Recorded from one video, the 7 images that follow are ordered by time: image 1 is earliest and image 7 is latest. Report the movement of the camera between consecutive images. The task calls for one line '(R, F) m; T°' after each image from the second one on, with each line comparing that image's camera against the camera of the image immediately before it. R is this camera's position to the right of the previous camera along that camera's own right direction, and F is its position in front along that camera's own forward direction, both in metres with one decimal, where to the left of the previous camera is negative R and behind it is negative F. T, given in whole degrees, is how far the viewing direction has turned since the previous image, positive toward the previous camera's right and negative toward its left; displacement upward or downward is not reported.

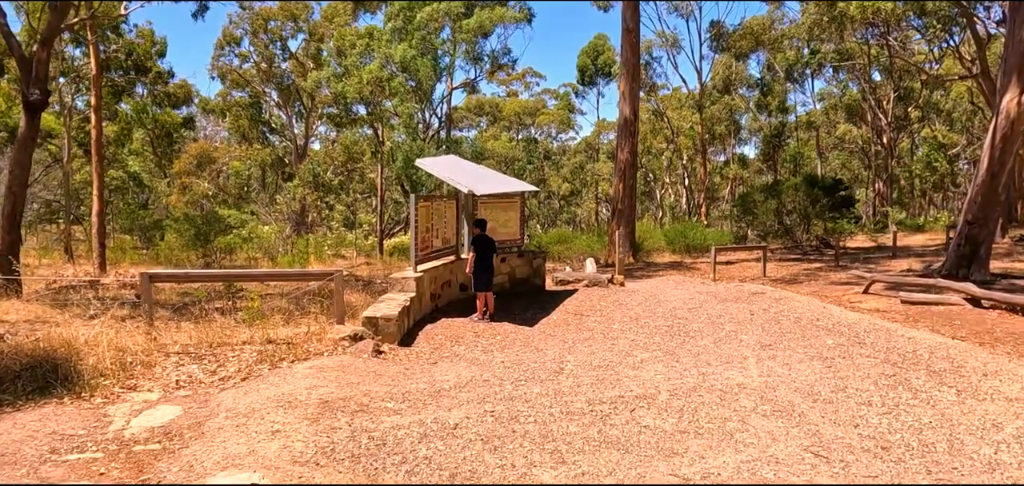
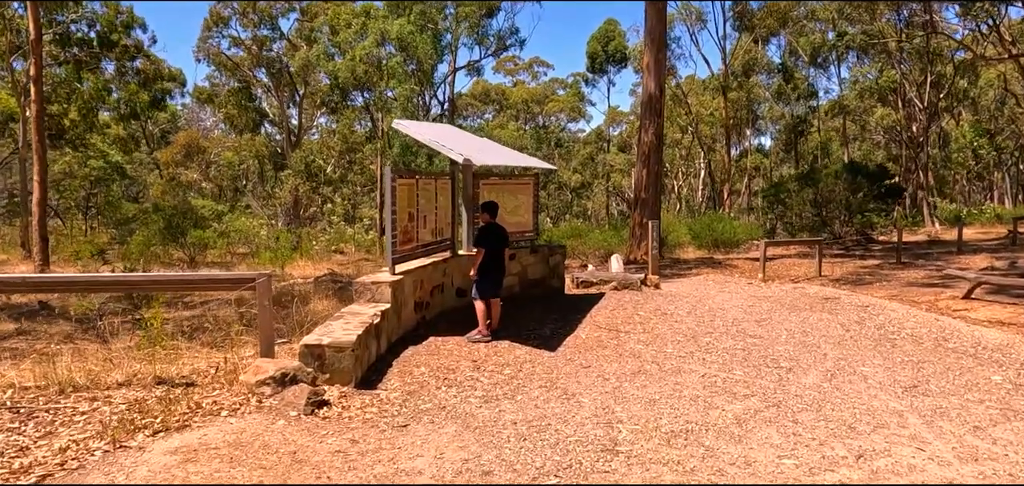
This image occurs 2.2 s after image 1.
(-0.1, +2.6) m; -1°
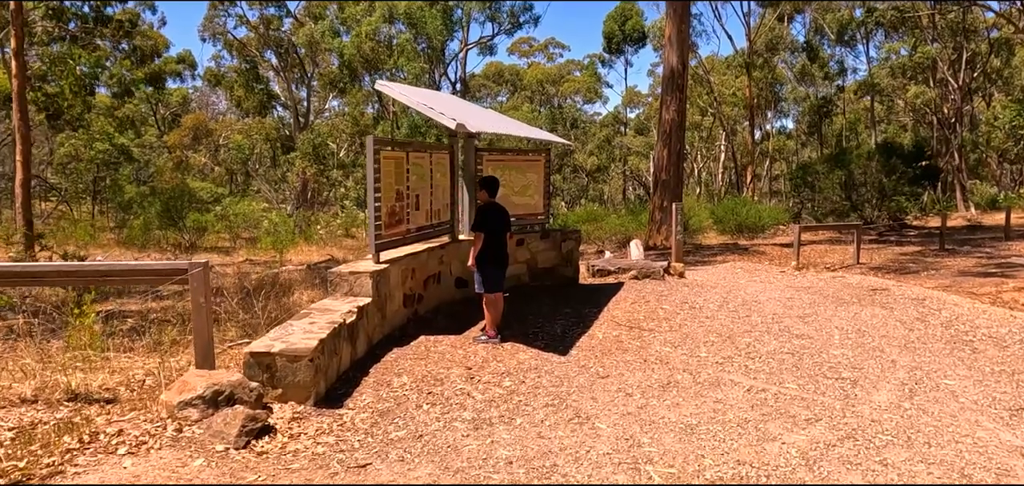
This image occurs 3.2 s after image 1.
(+0.1, +1.1) m; -1°
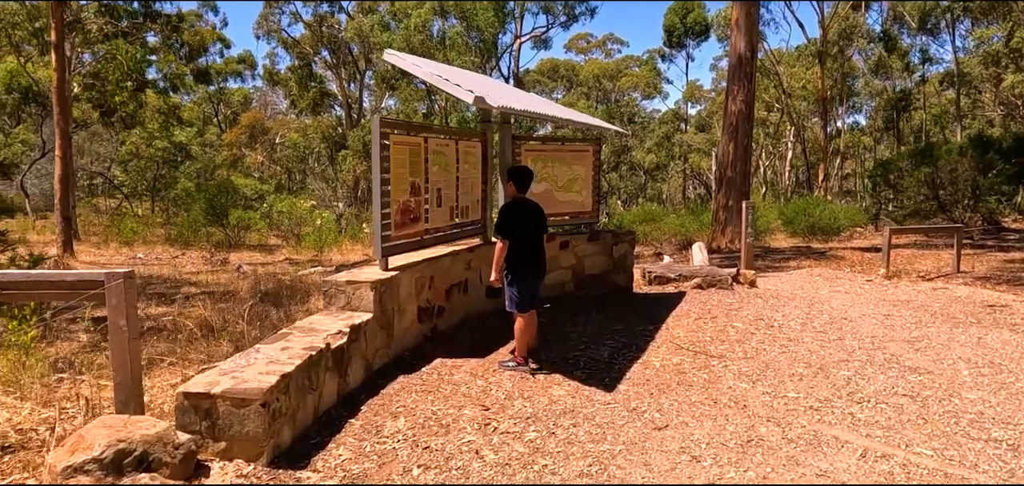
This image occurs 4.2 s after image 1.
(+0.2, +1.1) m; -5°
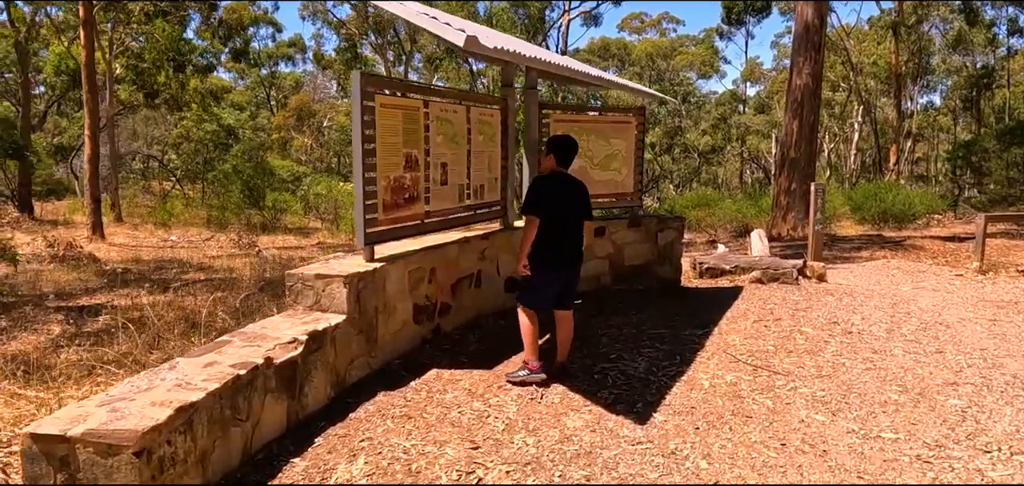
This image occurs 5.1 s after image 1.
(+0.2, +1.0) m; -4°
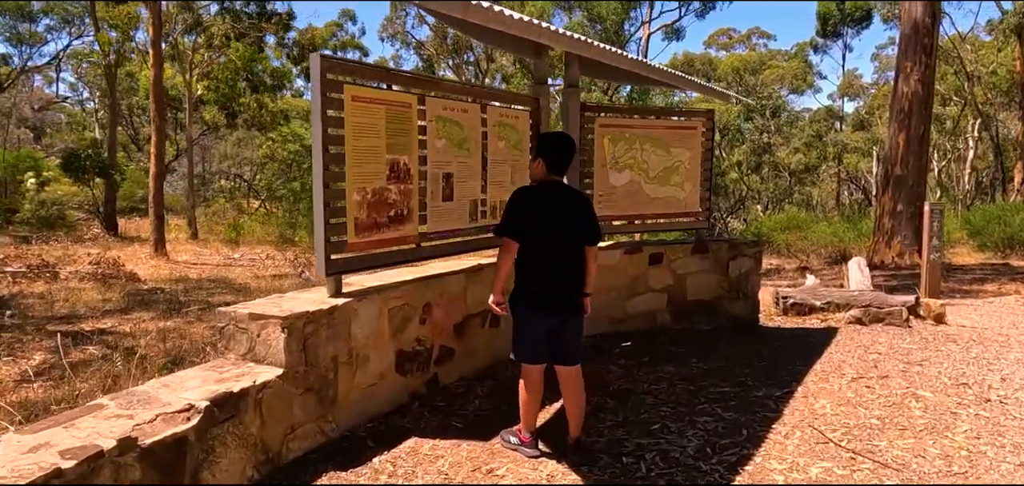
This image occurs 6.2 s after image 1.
(+0.4, +1.0) m; -7°
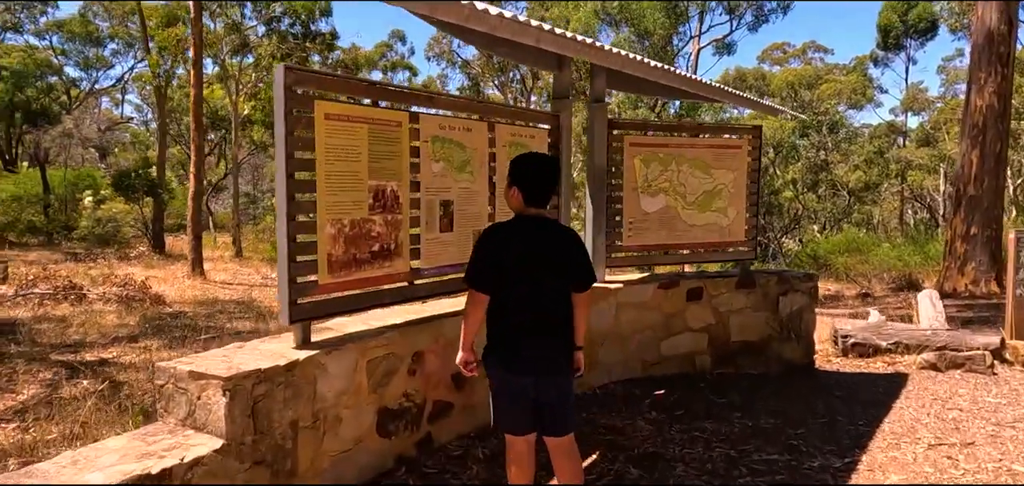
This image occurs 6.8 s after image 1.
(+0.2, +0.5) m; -4°
